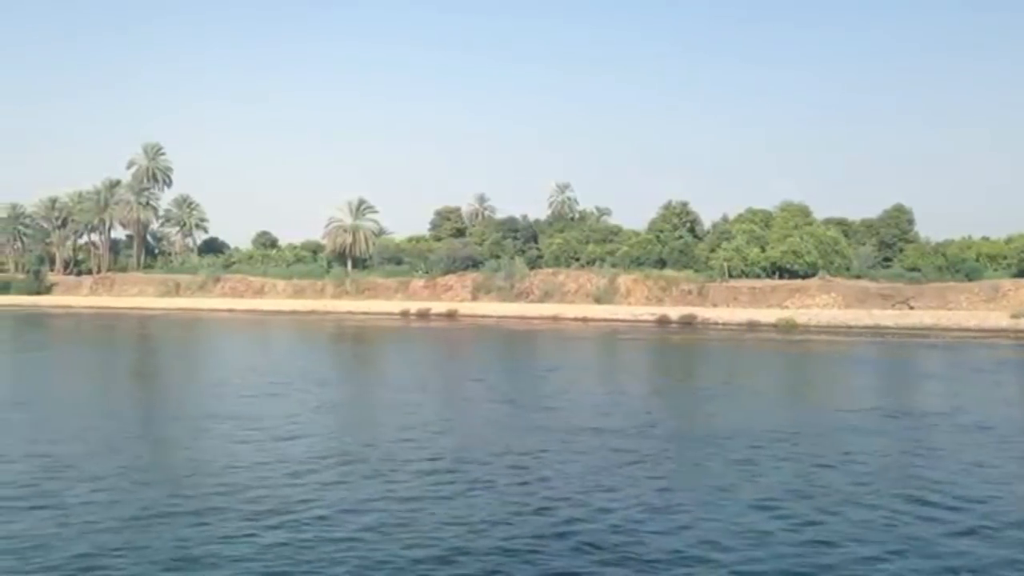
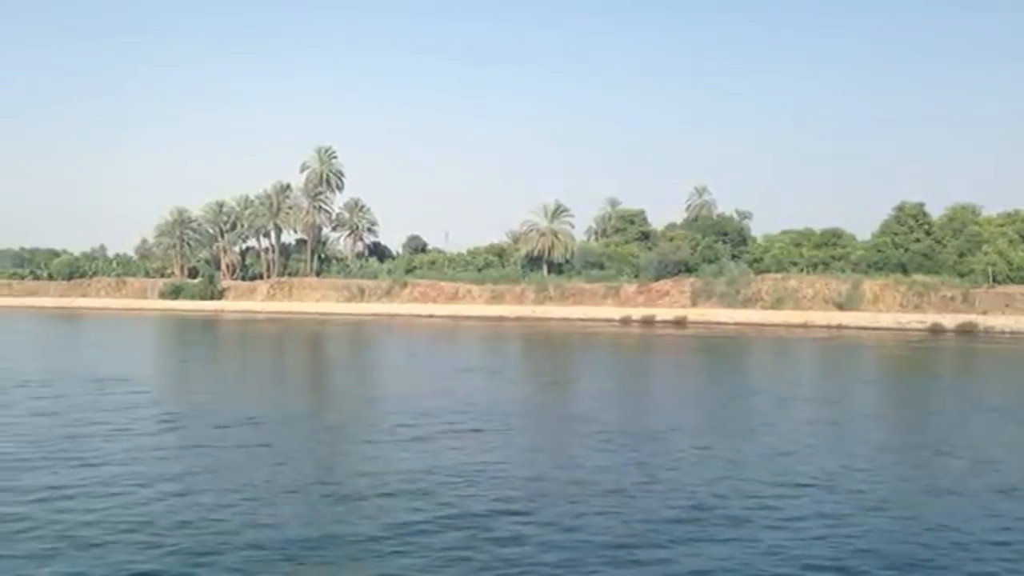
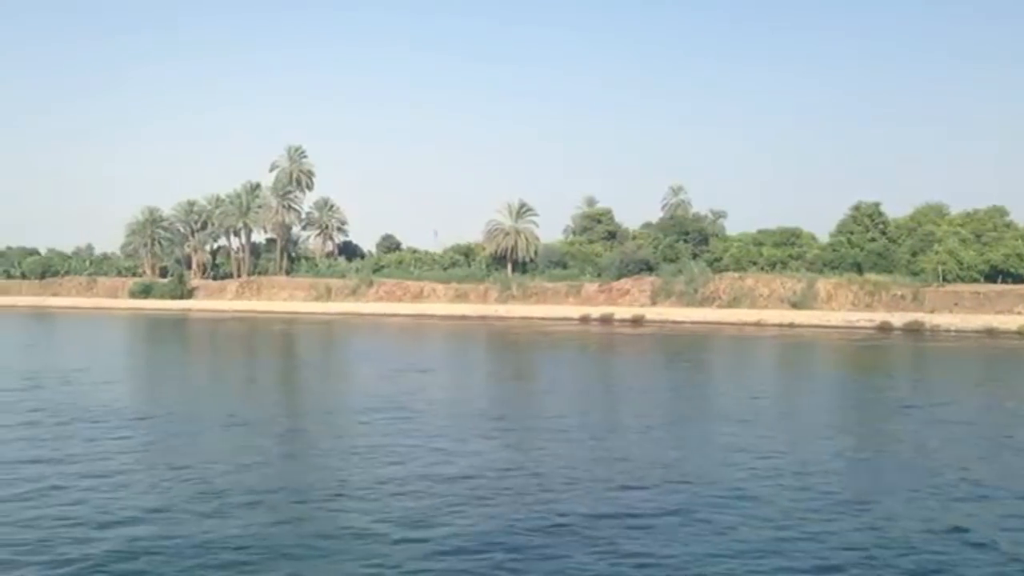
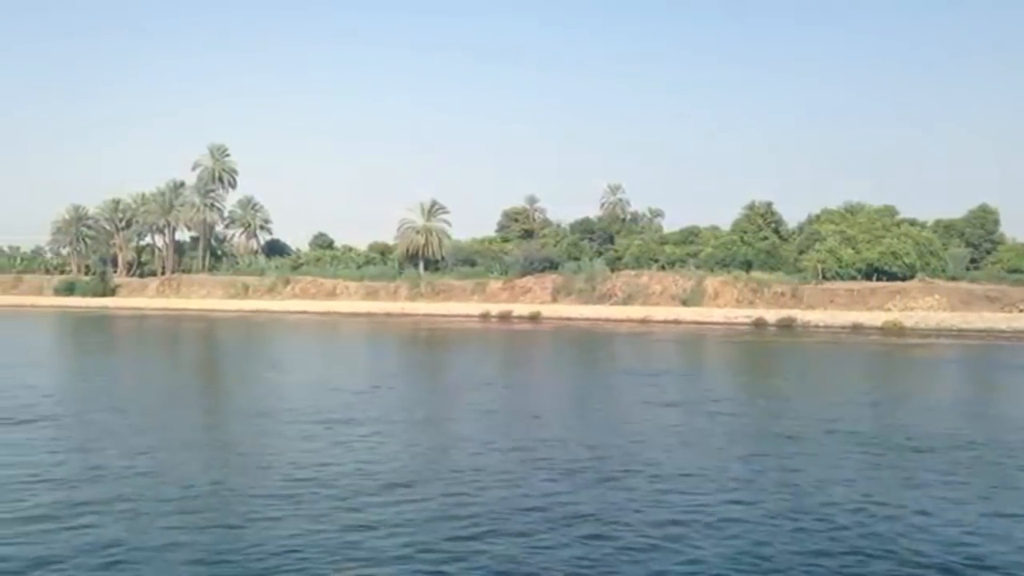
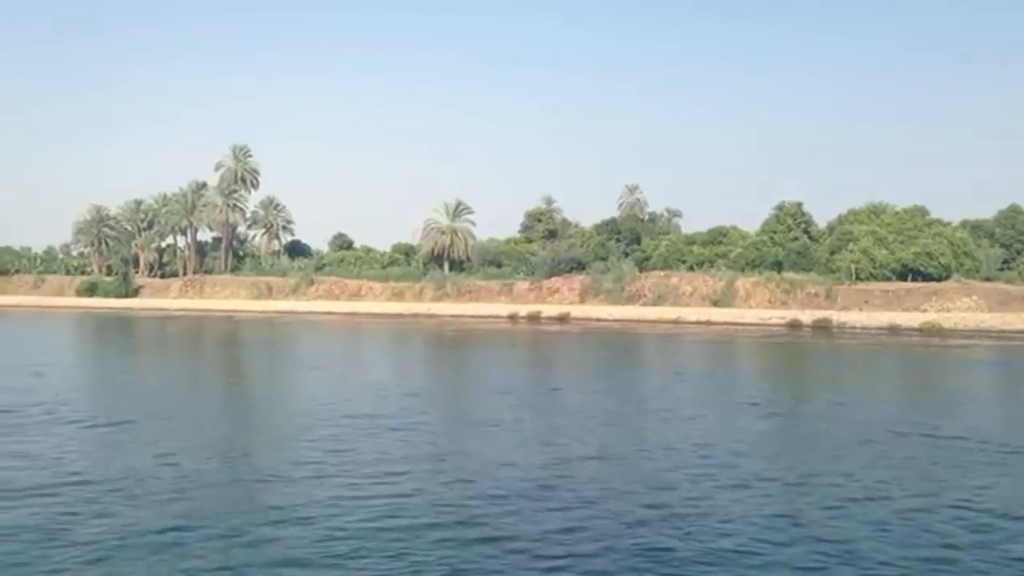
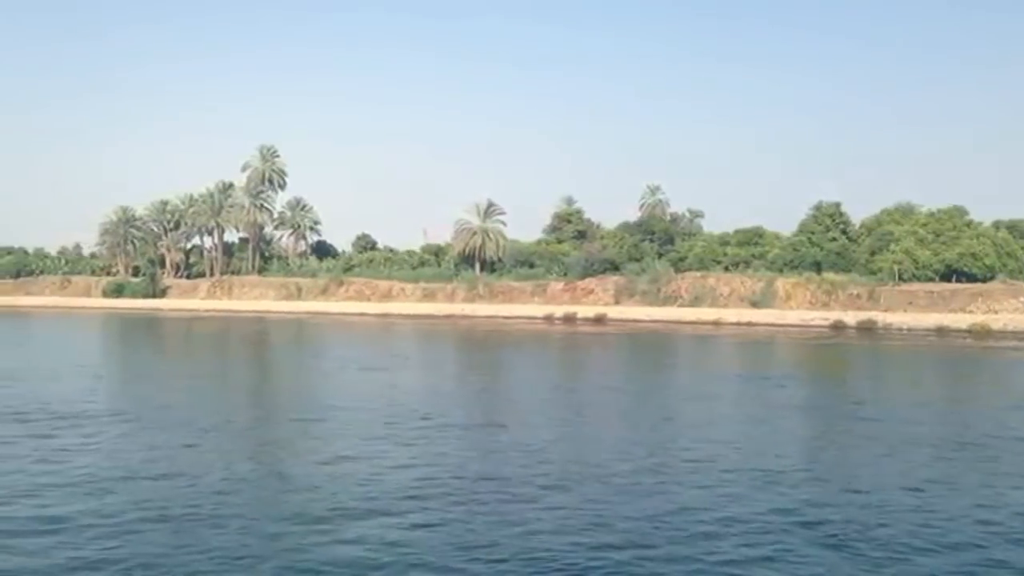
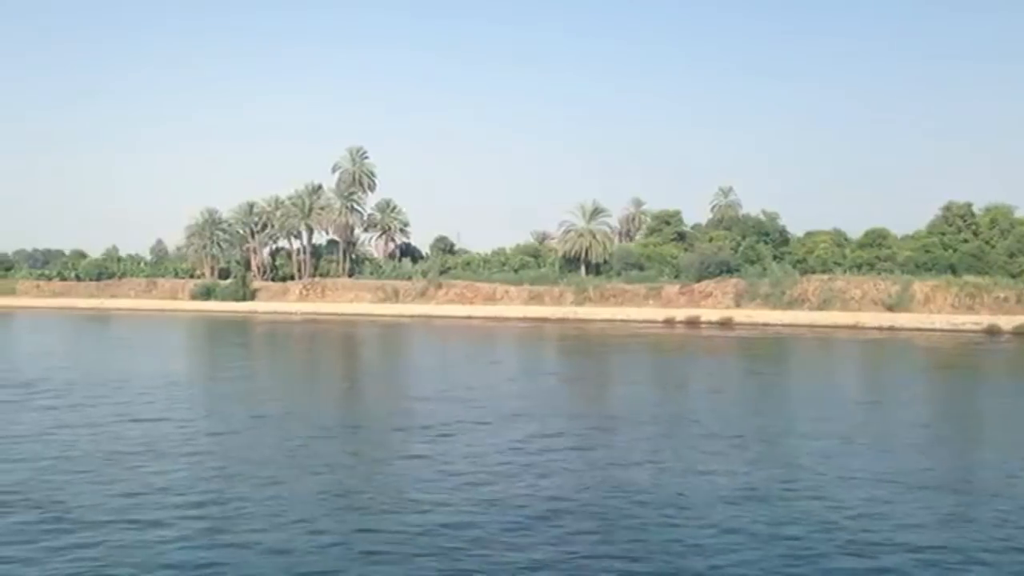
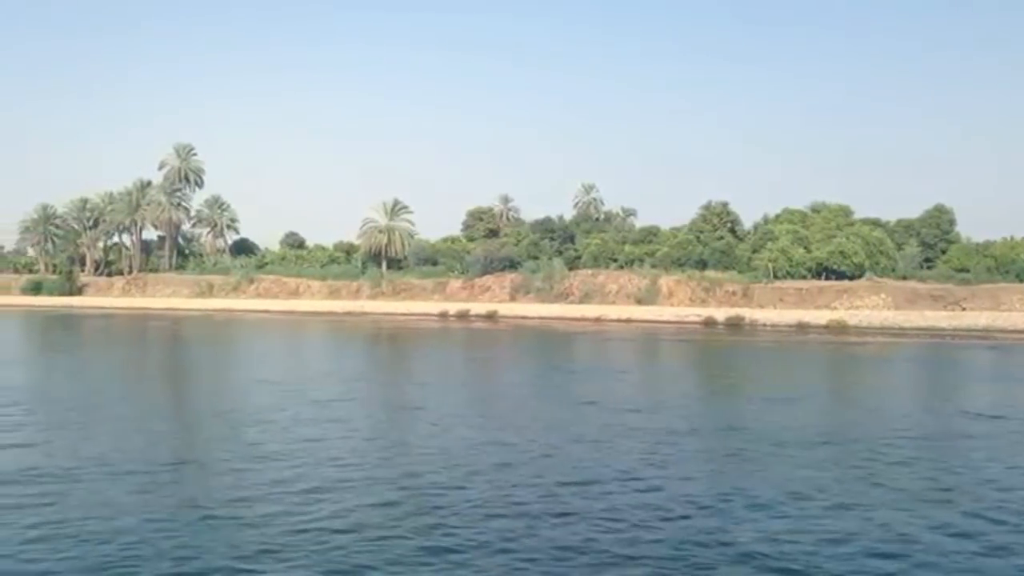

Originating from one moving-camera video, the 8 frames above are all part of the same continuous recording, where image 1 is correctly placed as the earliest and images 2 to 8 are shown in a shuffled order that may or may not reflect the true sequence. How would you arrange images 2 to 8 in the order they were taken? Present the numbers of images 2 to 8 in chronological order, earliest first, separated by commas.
8, 4, 5, 6, 3, 2, 7
